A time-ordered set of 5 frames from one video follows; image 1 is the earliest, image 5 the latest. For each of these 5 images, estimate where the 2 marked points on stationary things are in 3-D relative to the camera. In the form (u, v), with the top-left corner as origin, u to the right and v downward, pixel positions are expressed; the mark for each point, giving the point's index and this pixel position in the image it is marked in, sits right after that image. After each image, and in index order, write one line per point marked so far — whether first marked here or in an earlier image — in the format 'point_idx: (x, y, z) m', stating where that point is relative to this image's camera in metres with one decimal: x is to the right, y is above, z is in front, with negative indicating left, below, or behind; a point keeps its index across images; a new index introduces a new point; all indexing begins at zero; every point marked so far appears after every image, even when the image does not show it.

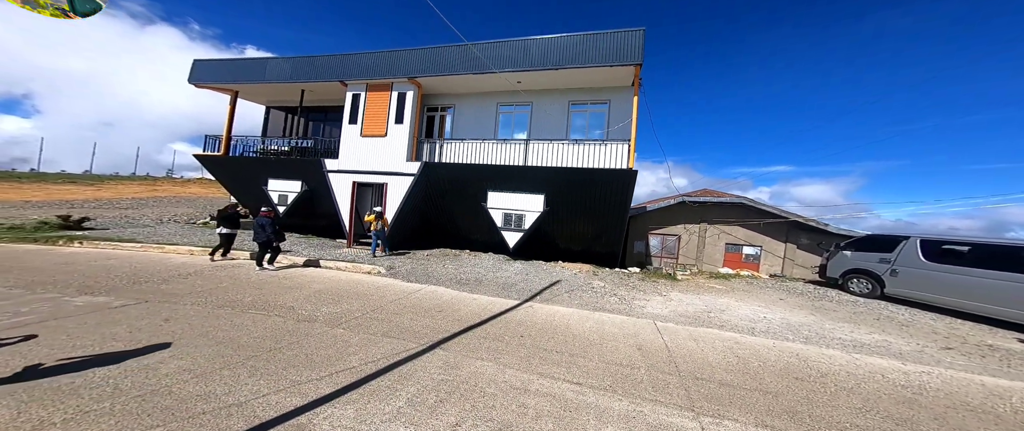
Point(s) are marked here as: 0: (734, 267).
0: (+8.9, -2.0, +11.9) m
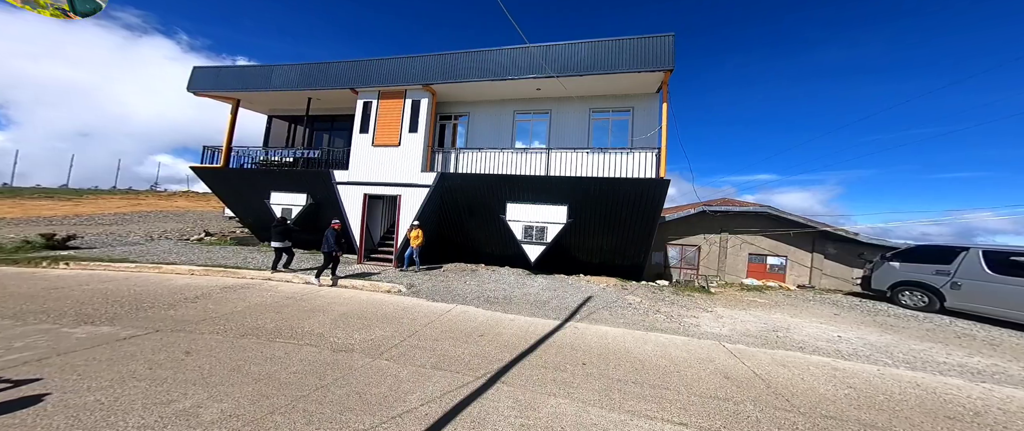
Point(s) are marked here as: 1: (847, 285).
0: (+9.5, -2.3, +11.7) m
1: (+12.3, -2.5, +11.1) m
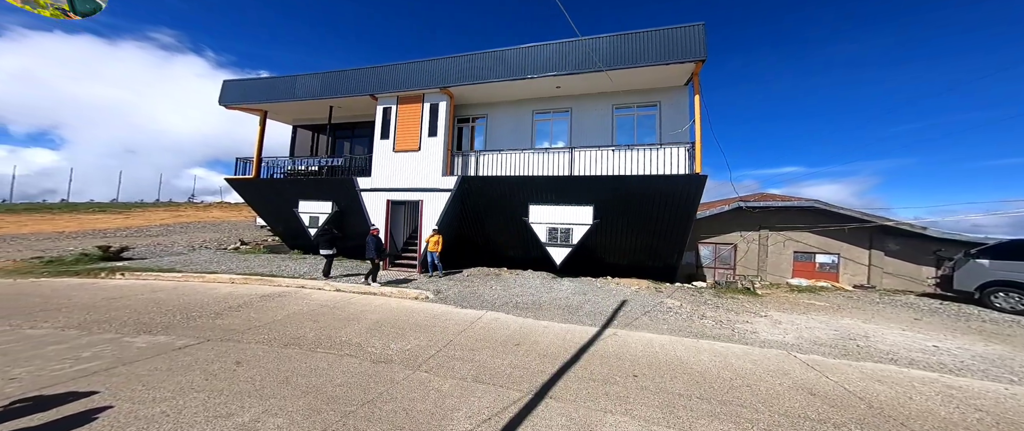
0: (+10.4, -2.2, +10.9) m
1: (+13.2, -2.3, +10.0) m
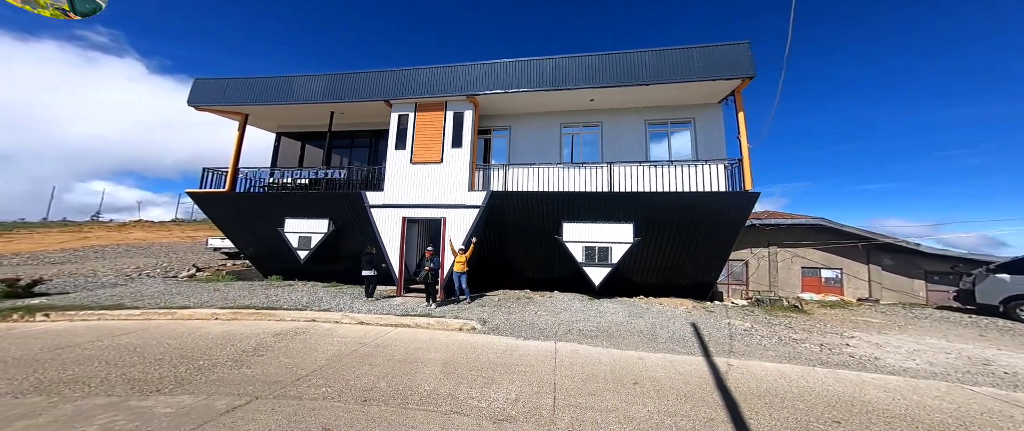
0: (+11.2, -2.8, +11.4) m
1: (+14.1, -2.9, +10.9) m
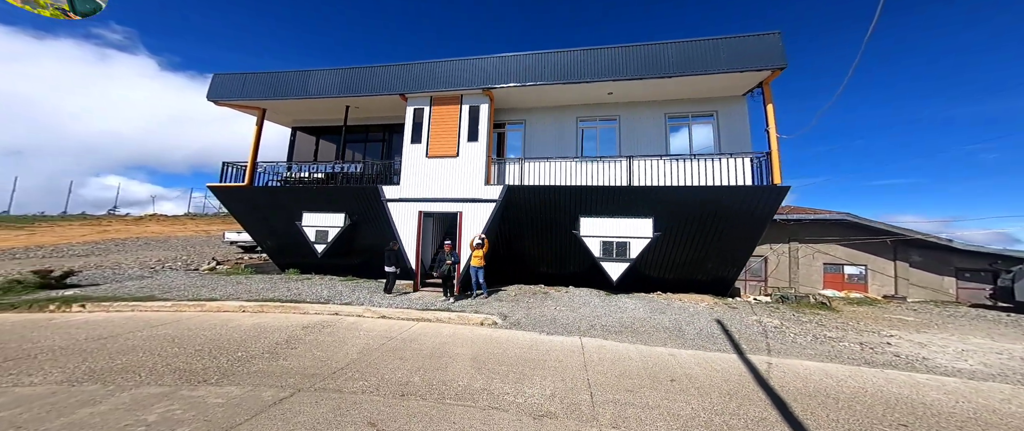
0: (+11.8, -2.6, +11.2) m
1: (+14.6, -2.7, +10.6) m
